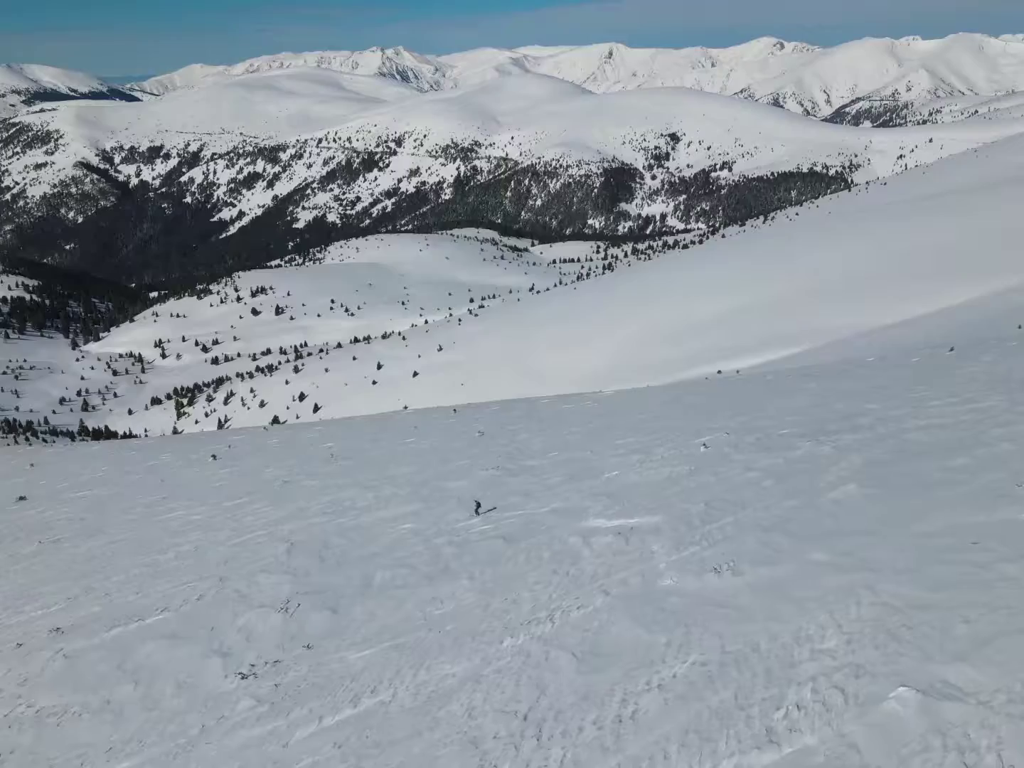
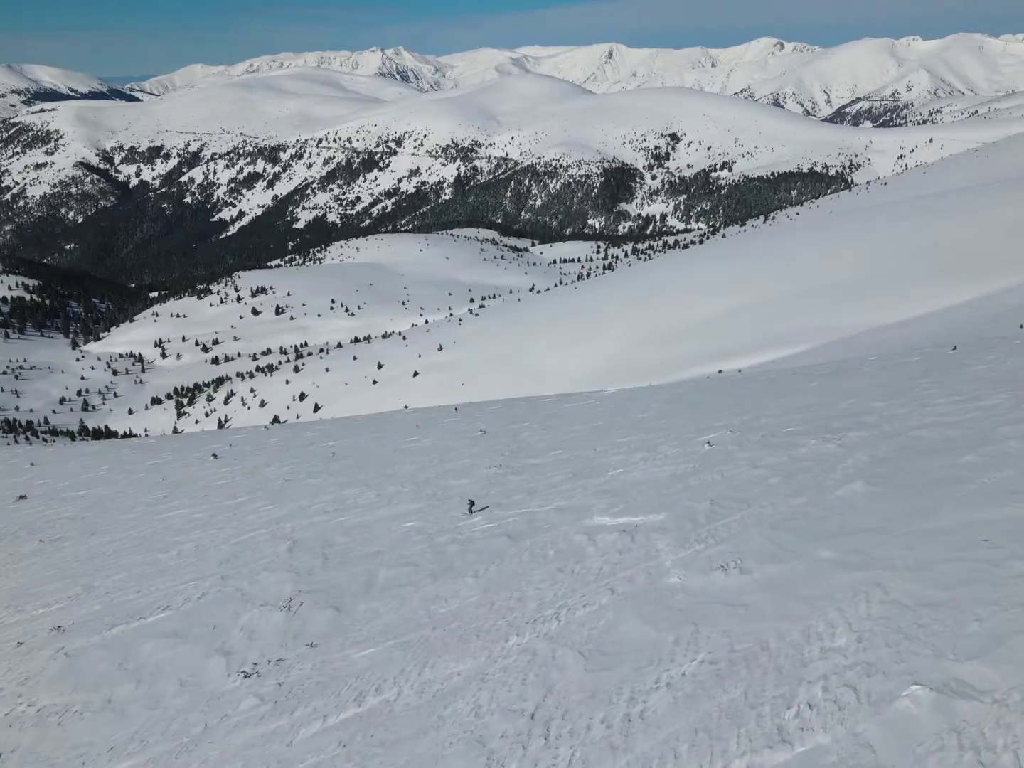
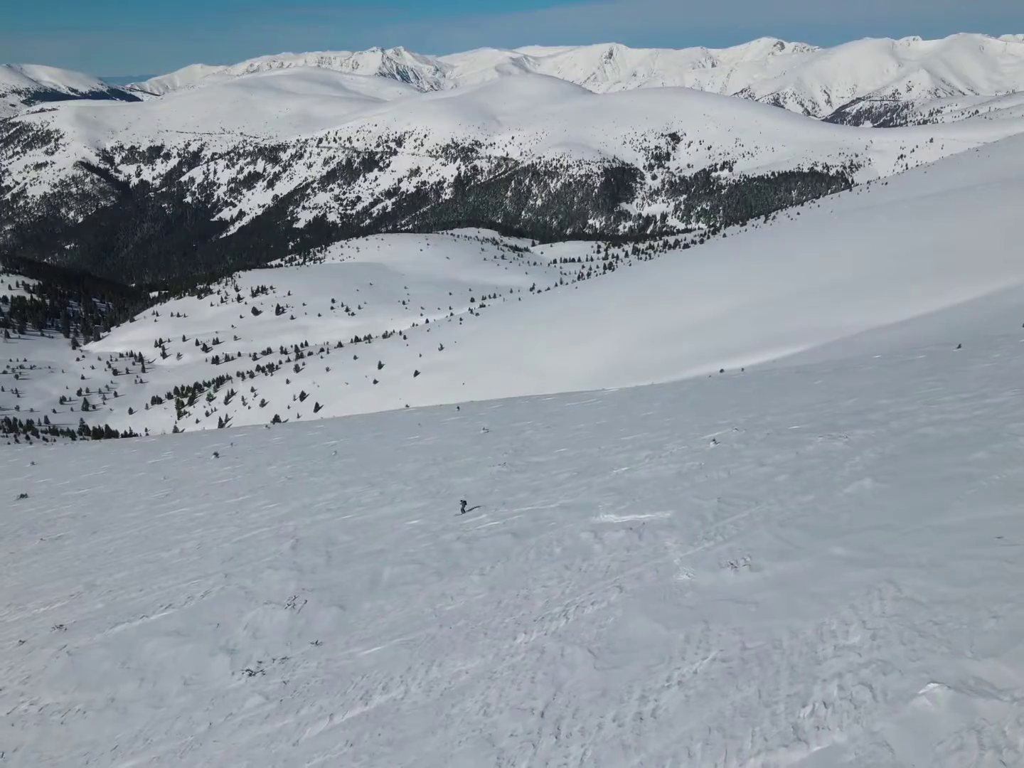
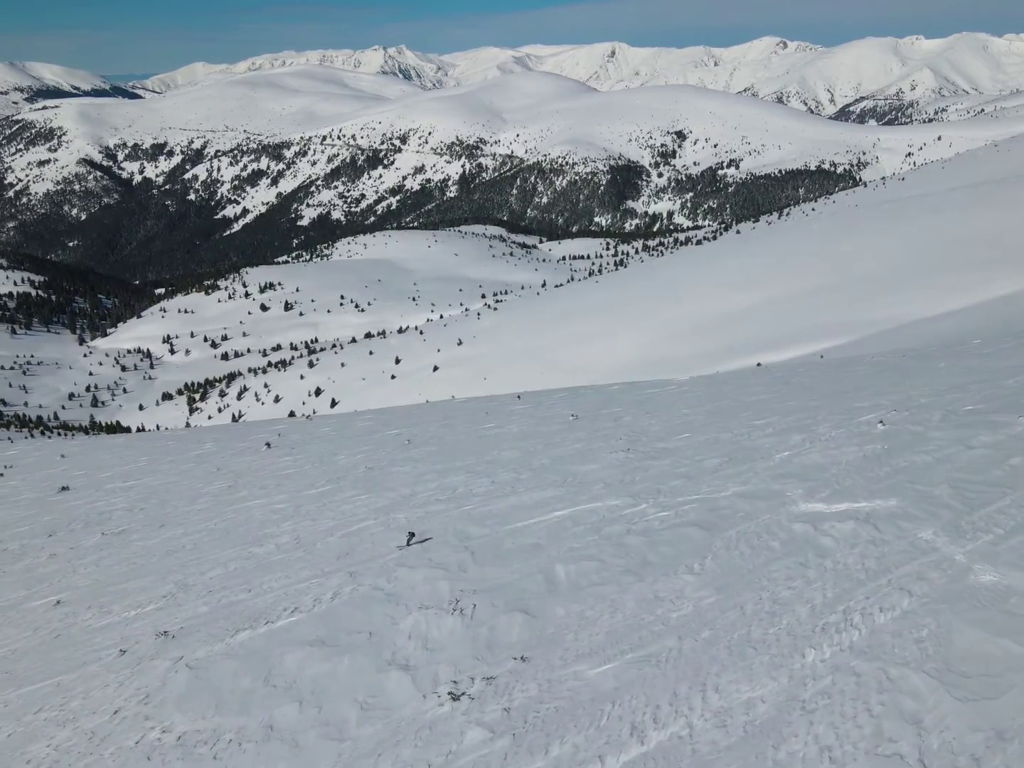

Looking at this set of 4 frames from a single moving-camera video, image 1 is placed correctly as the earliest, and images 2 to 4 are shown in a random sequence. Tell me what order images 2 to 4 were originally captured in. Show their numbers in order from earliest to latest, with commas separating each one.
2, 3, 4
